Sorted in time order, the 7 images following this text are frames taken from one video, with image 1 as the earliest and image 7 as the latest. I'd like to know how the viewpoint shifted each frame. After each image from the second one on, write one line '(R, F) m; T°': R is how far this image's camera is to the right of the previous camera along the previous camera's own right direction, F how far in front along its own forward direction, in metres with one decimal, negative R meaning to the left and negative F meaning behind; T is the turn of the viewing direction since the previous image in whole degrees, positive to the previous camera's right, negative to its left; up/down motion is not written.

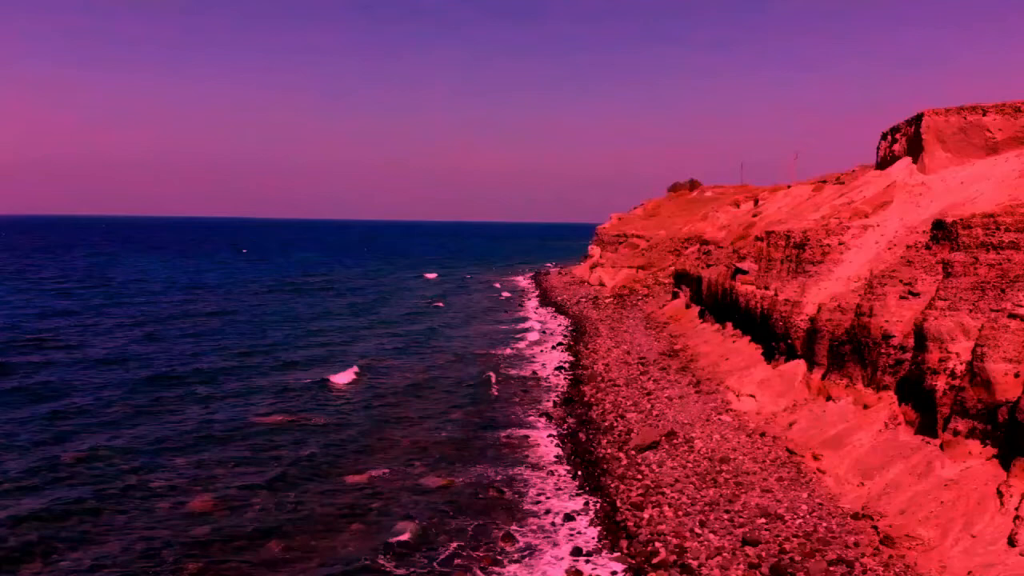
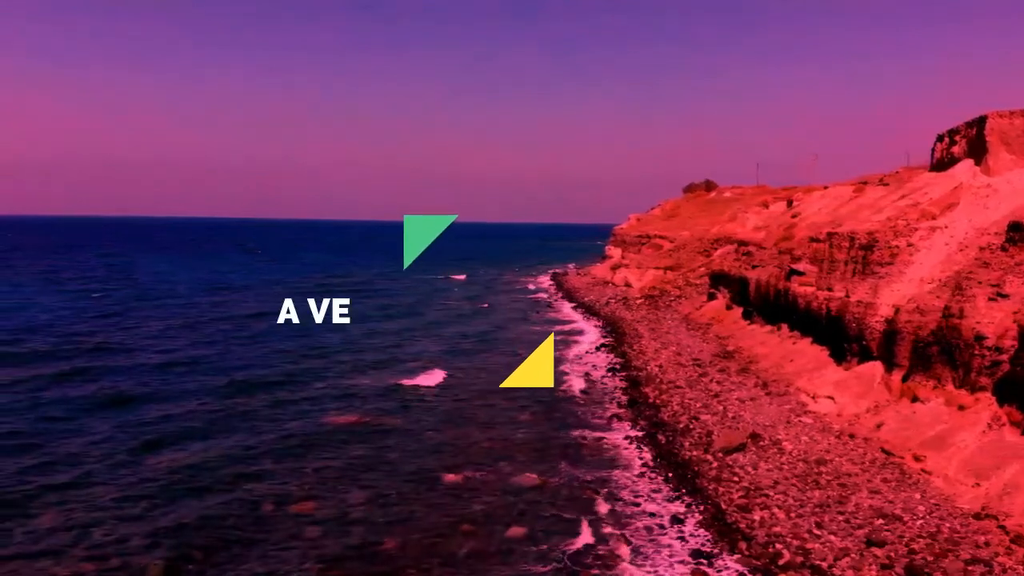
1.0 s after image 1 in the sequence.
(-2.4, 0.0) m; 0°
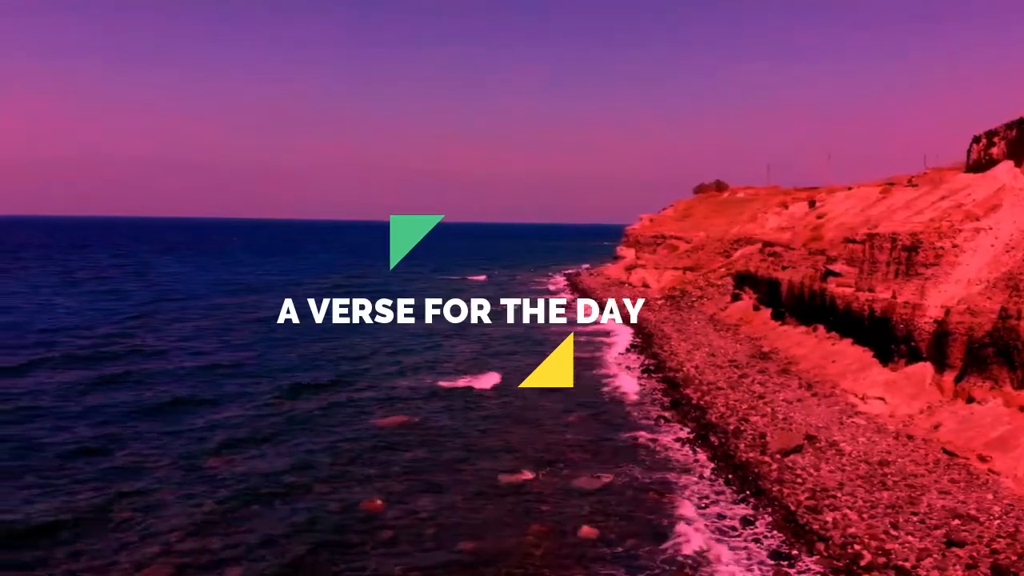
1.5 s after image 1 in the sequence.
(-1.5, 0.0) m; 0°
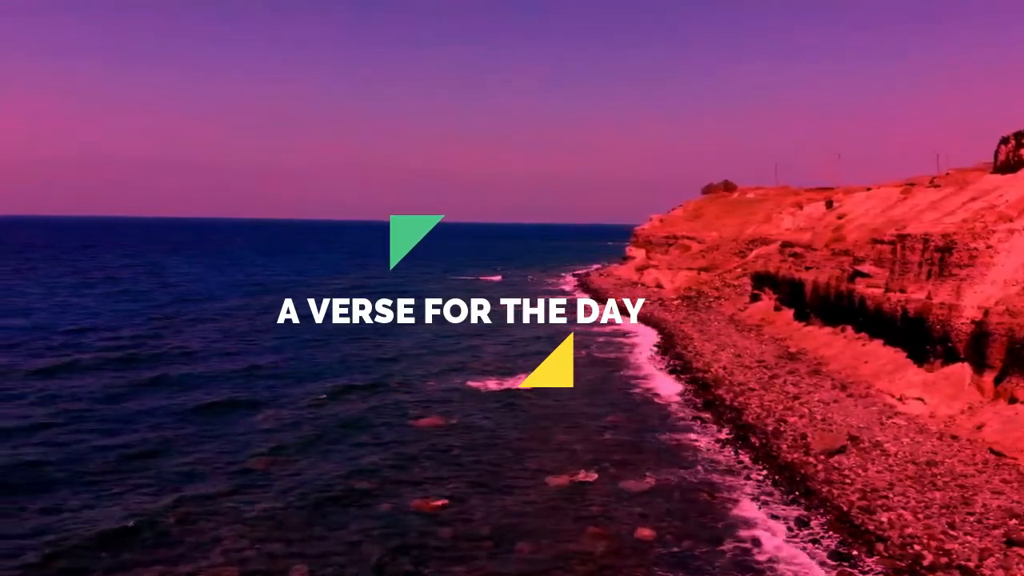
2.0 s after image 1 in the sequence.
(-1.2, -0.1) m; 0°
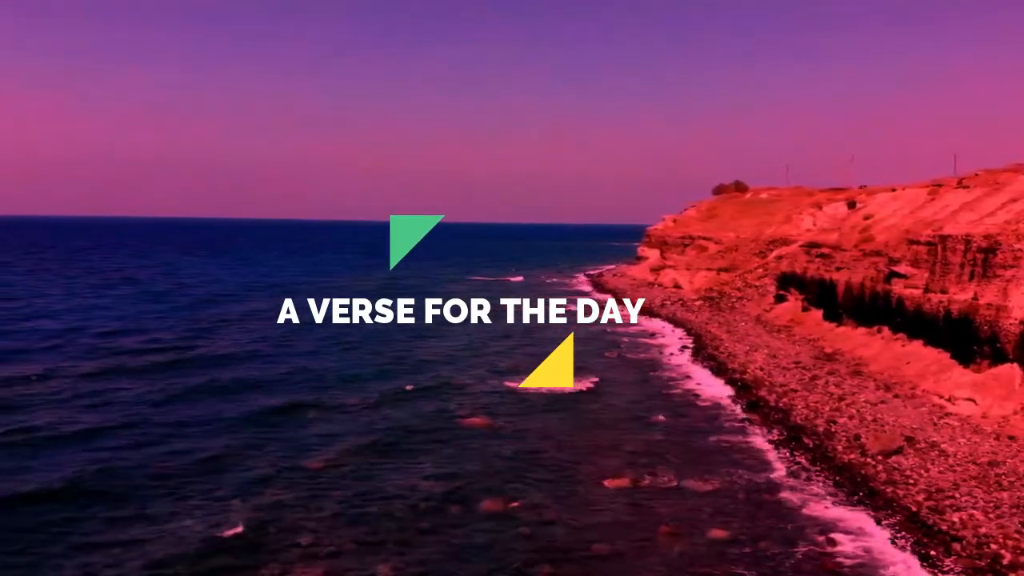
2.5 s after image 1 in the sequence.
(-1.6, -0.1) m; 0°
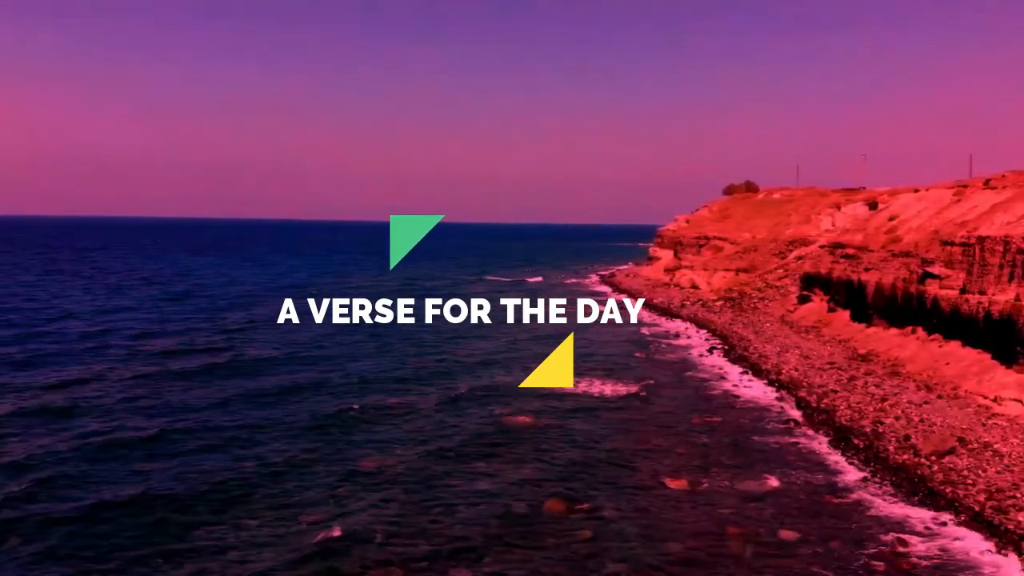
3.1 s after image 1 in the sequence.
(-1.5, -0.1) m; 0°
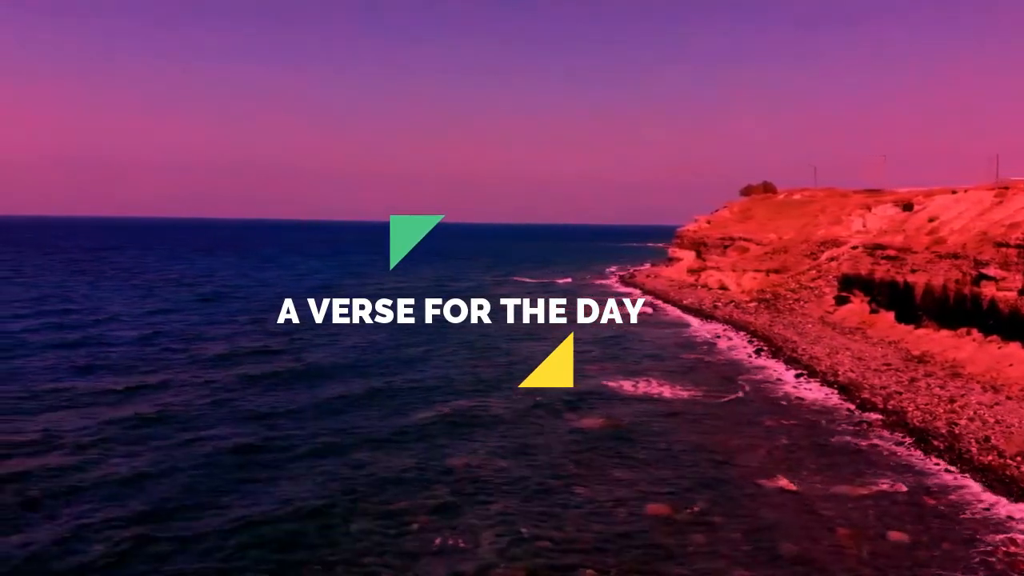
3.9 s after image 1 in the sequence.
(-2.5, -0.2) m; 0°
